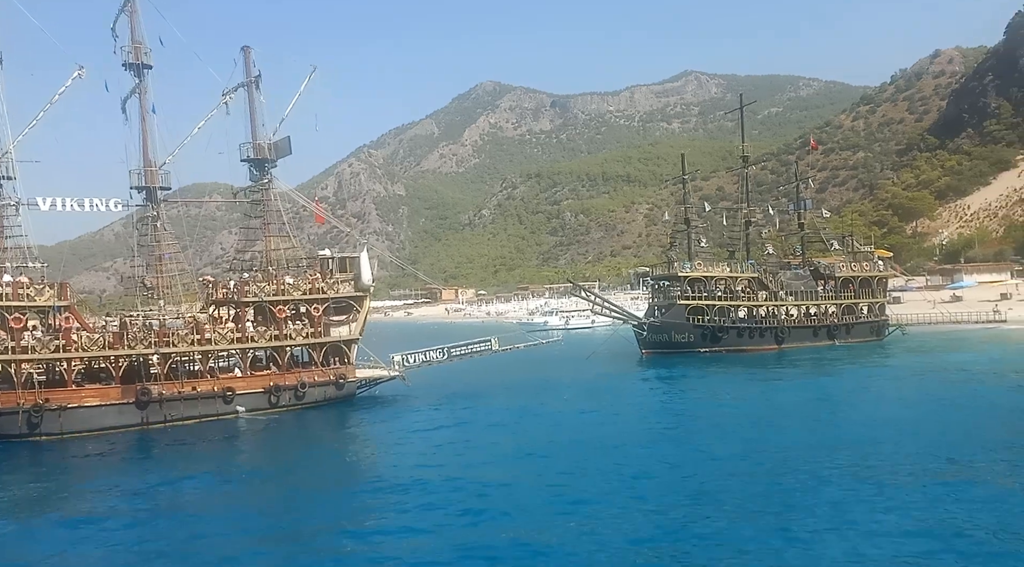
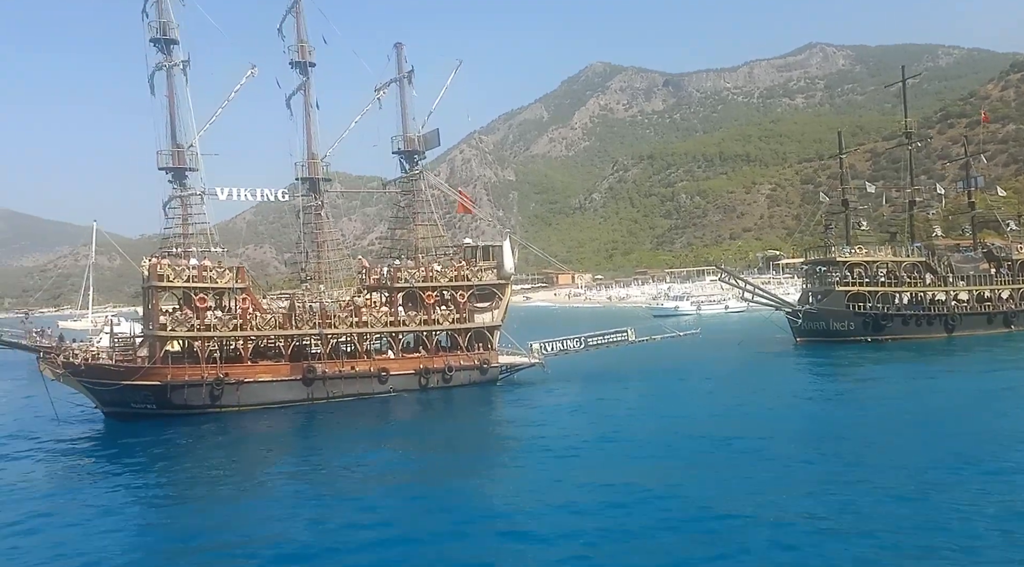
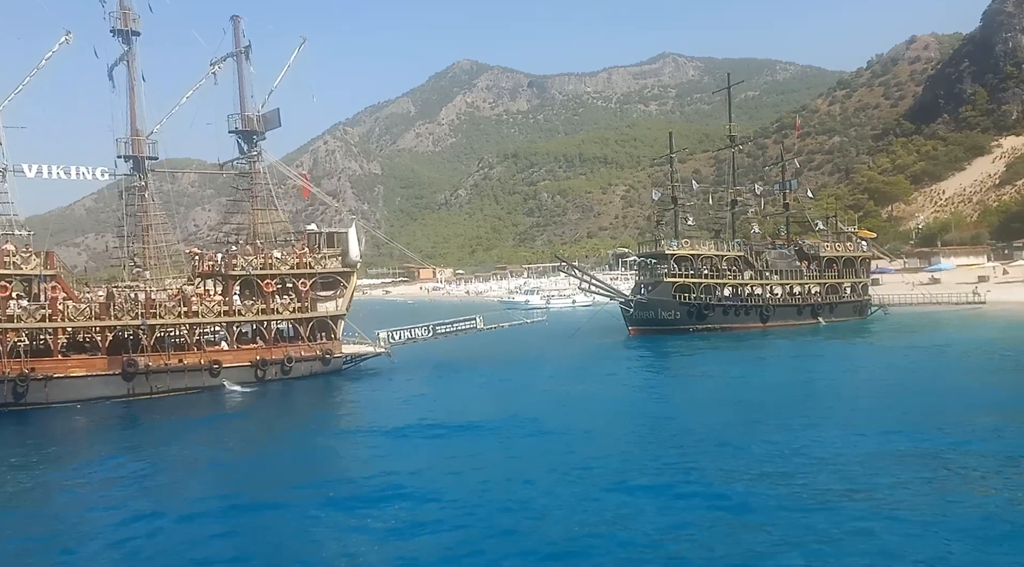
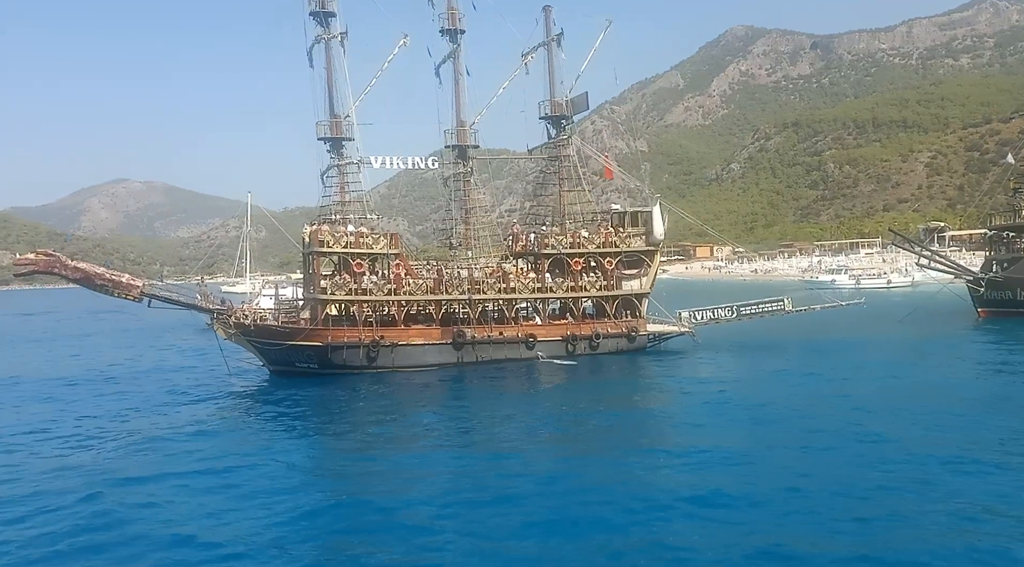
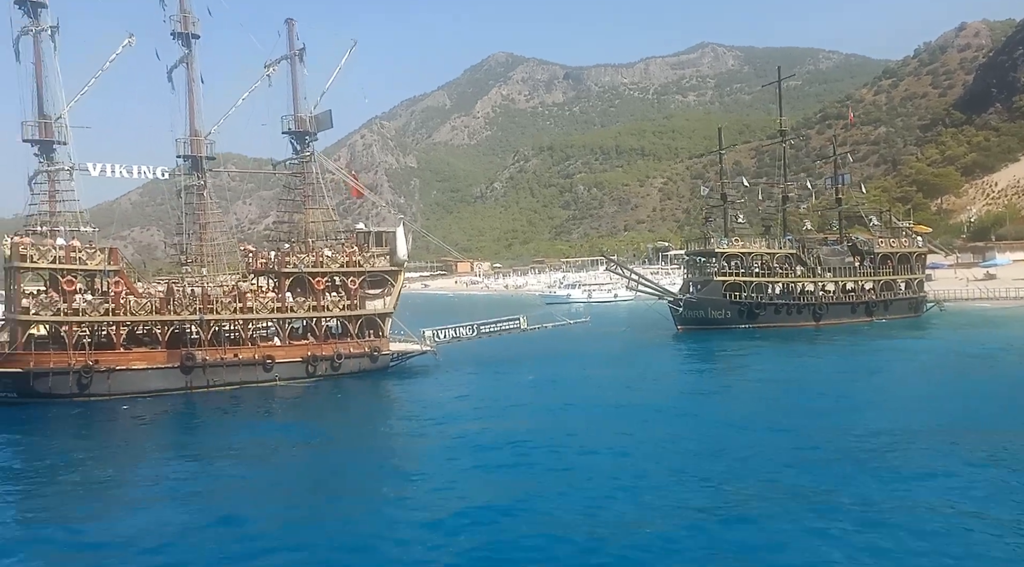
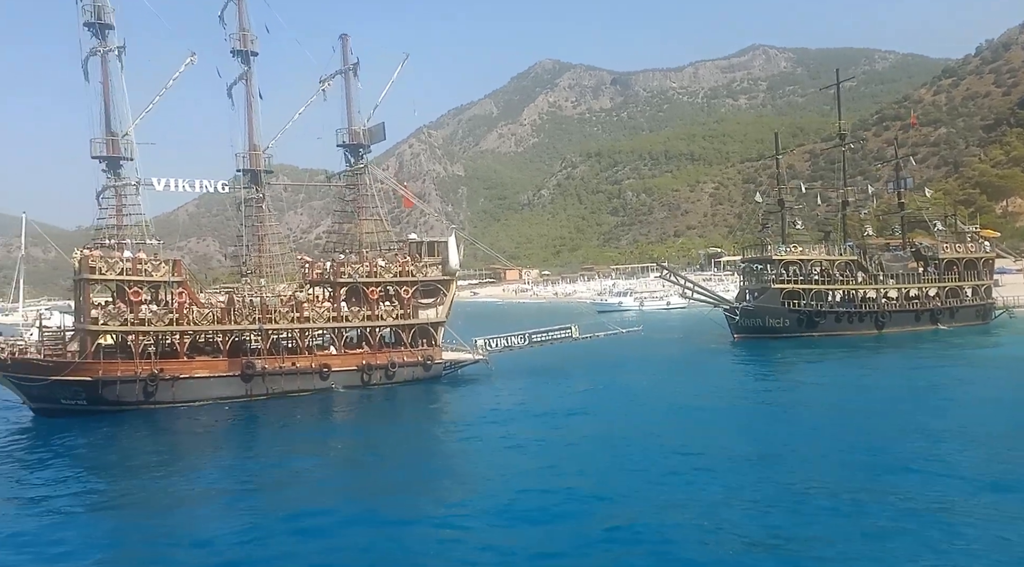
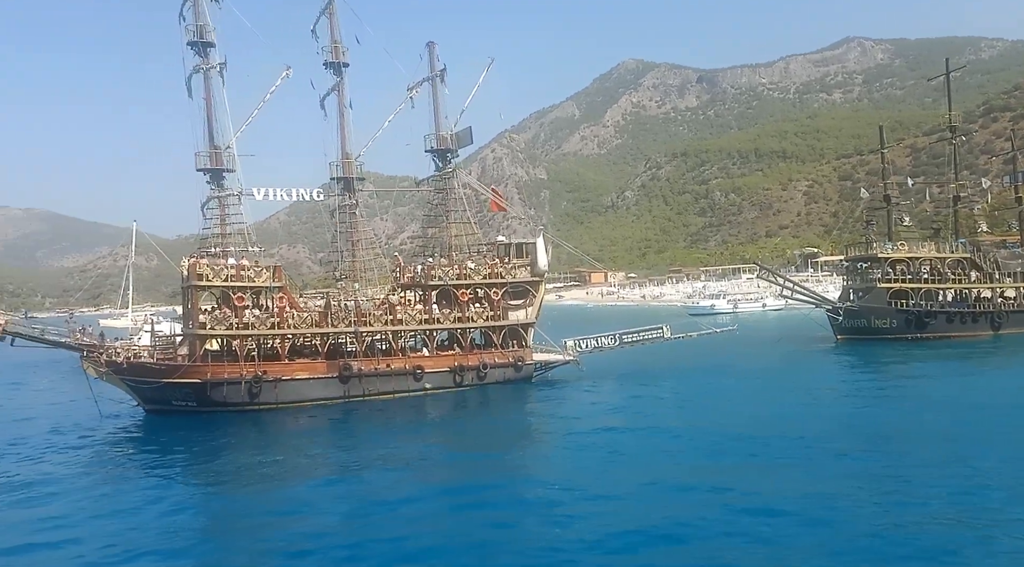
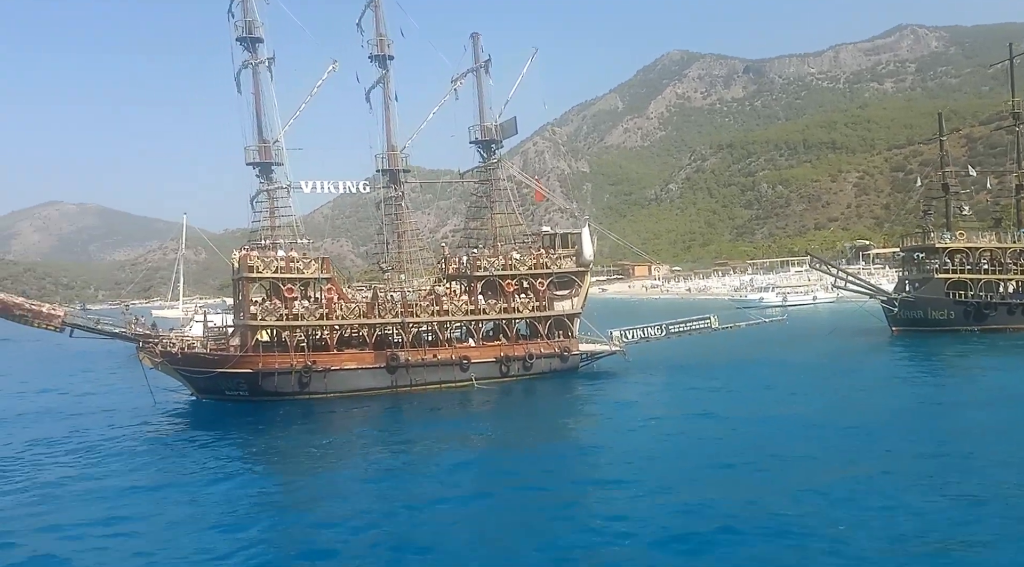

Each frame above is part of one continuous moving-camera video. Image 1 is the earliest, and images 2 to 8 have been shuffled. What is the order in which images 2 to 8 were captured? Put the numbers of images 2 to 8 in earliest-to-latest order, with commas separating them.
3, 5, 6, 2, 7, 8, 4
